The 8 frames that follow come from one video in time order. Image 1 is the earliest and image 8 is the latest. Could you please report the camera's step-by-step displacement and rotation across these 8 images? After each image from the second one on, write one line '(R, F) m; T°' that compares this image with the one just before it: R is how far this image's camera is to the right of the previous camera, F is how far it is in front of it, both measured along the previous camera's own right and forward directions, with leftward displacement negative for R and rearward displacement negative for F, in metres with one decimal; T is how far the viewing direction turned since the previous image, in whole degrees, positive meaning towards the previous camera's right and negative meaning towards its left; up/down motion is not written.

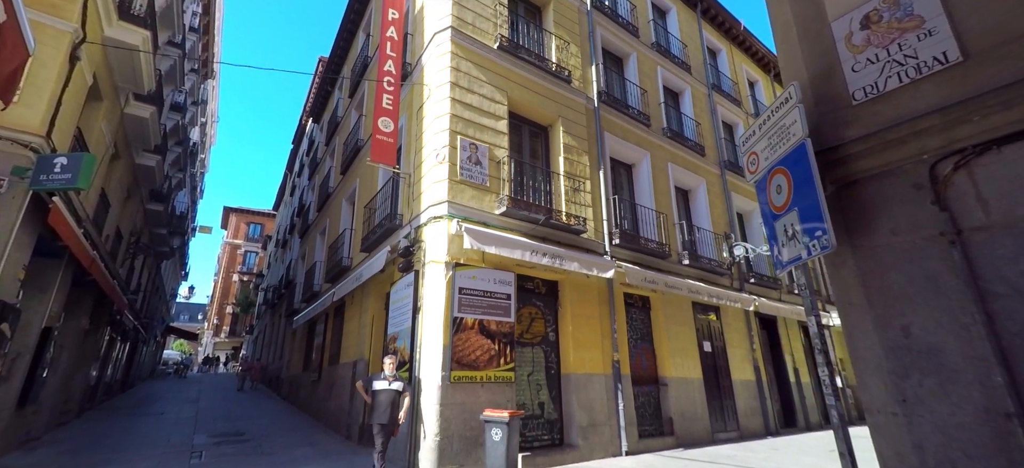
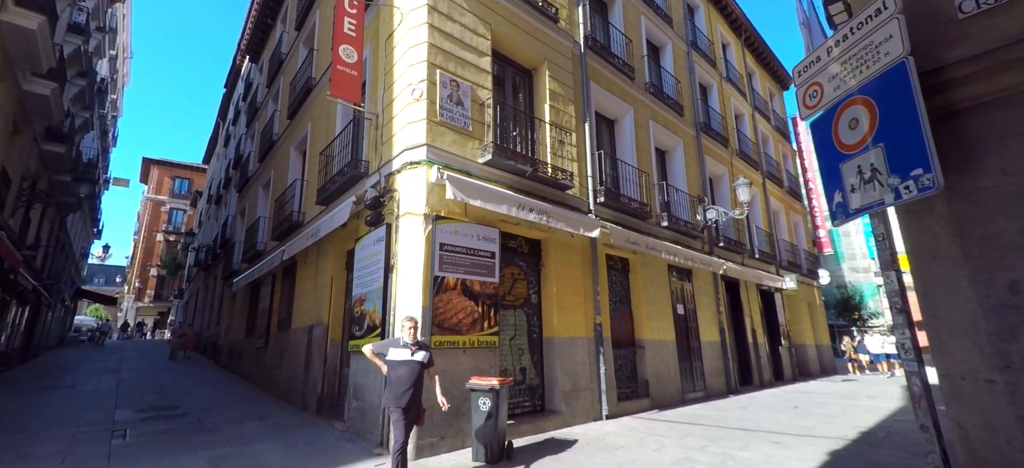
(-0.5, +0.7) m; +7°
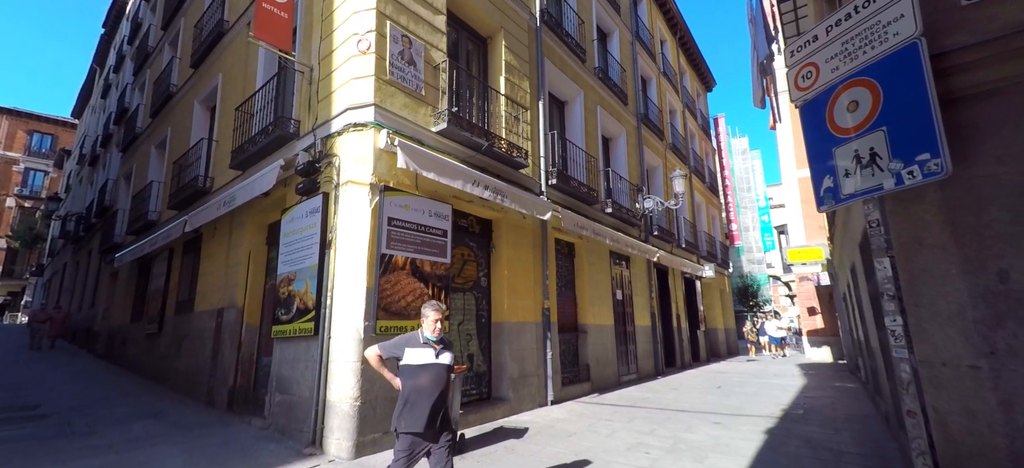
(-0.4, +0.5) m; +10°
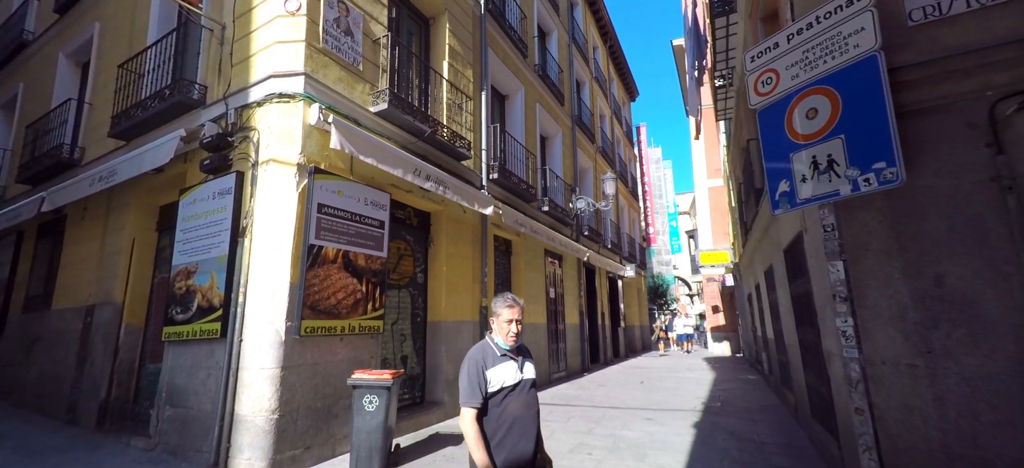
(-0.3, +0.3) m; +11°
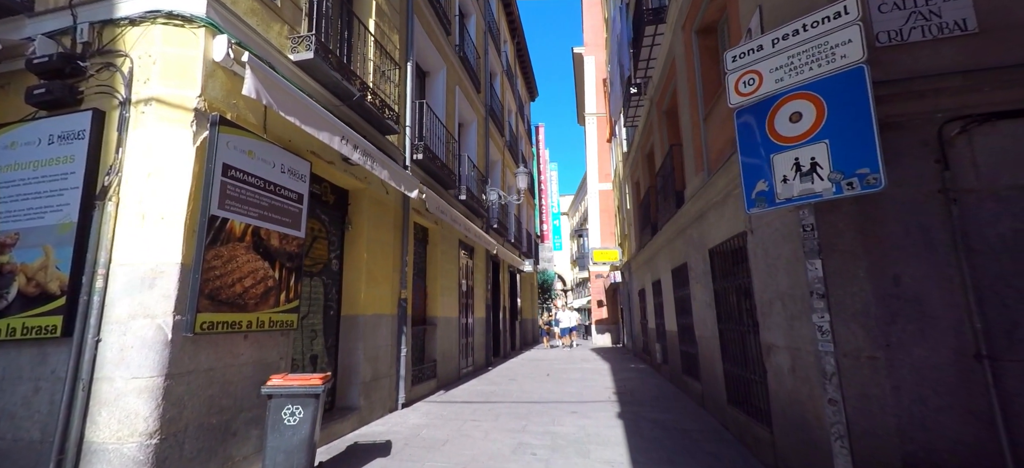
(-0.8, +0.6) m; +16°
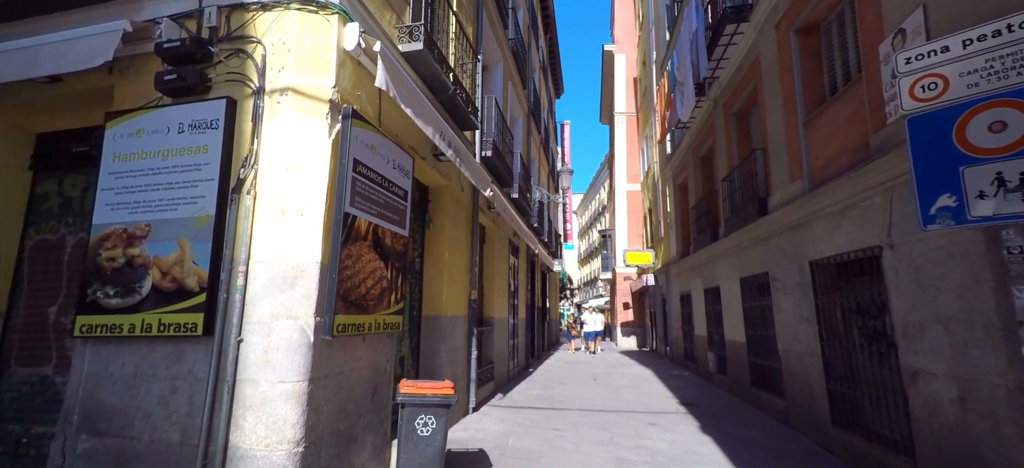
(-1.0, +0.2) m; -2°
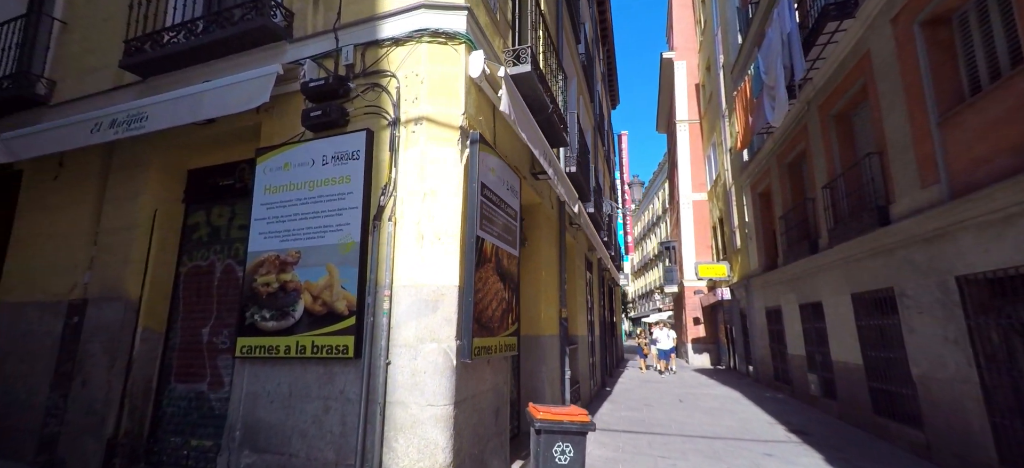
(-0.5, 0.0) m; -7°
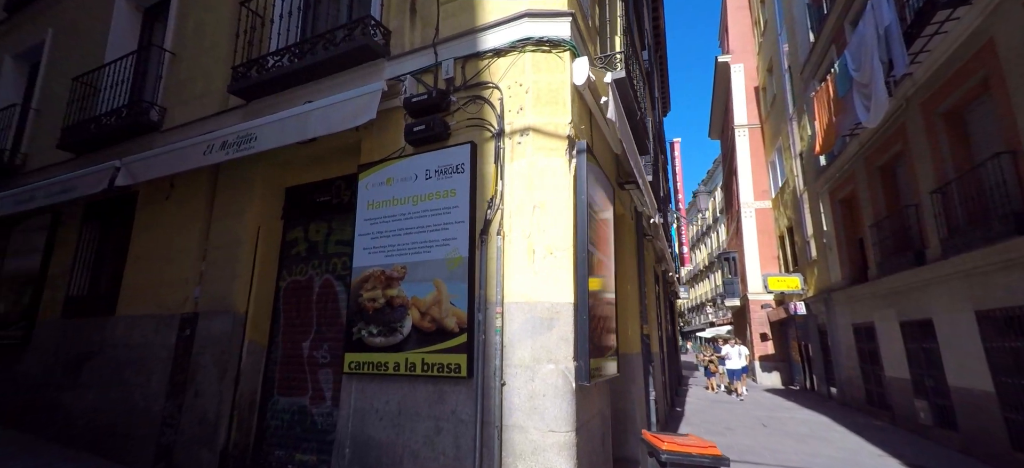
(-0.4, +0.1) m; -6°
